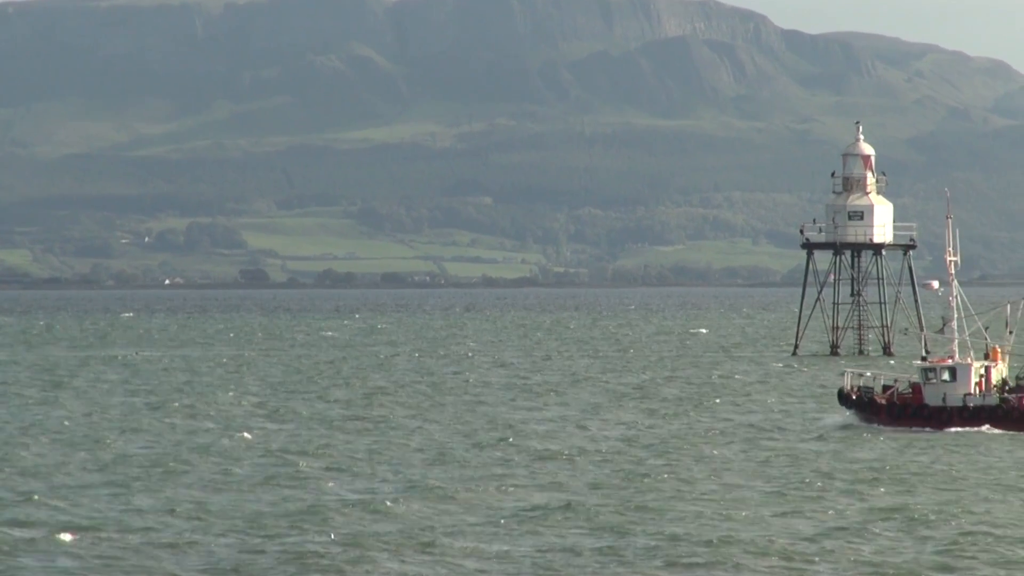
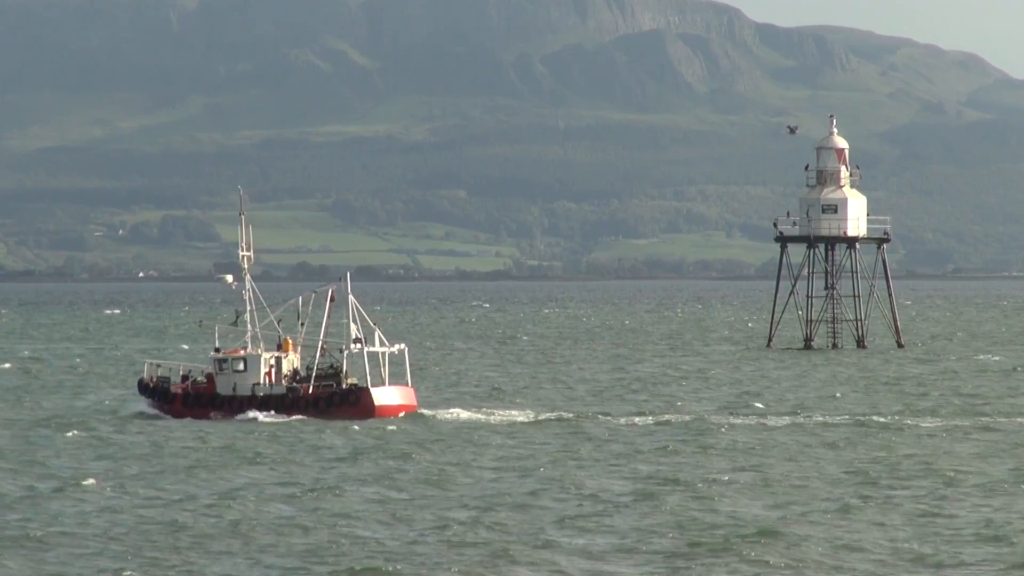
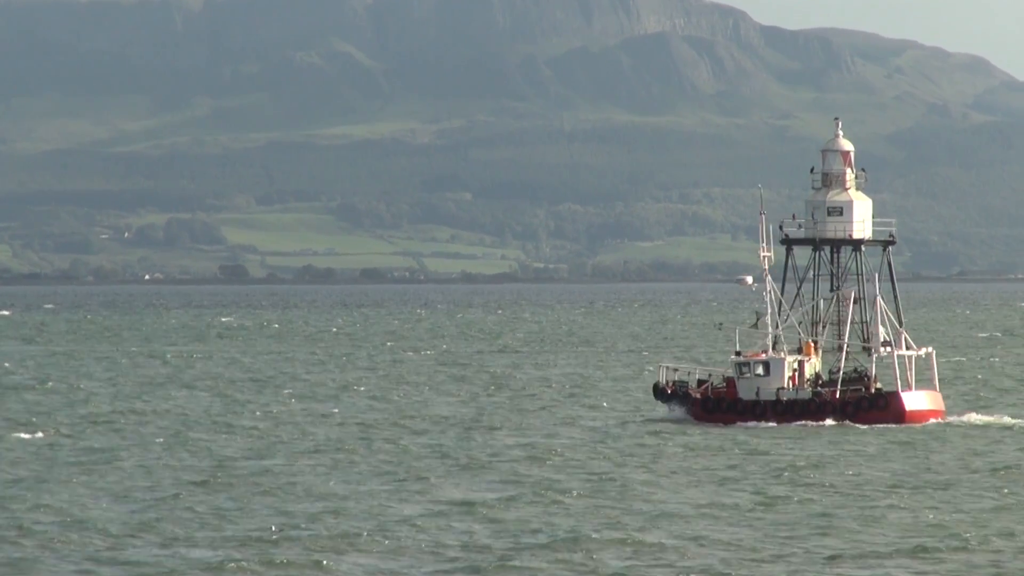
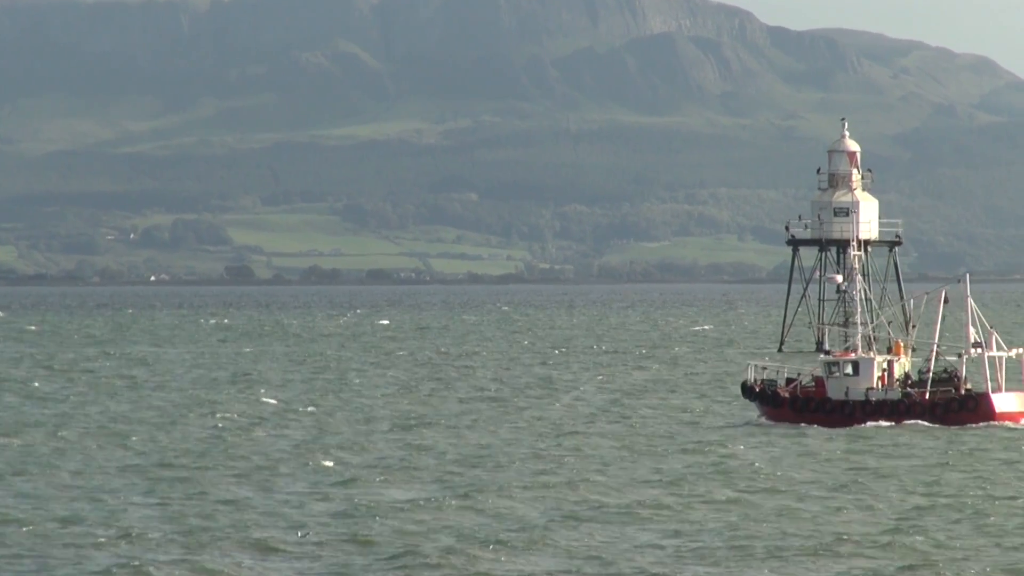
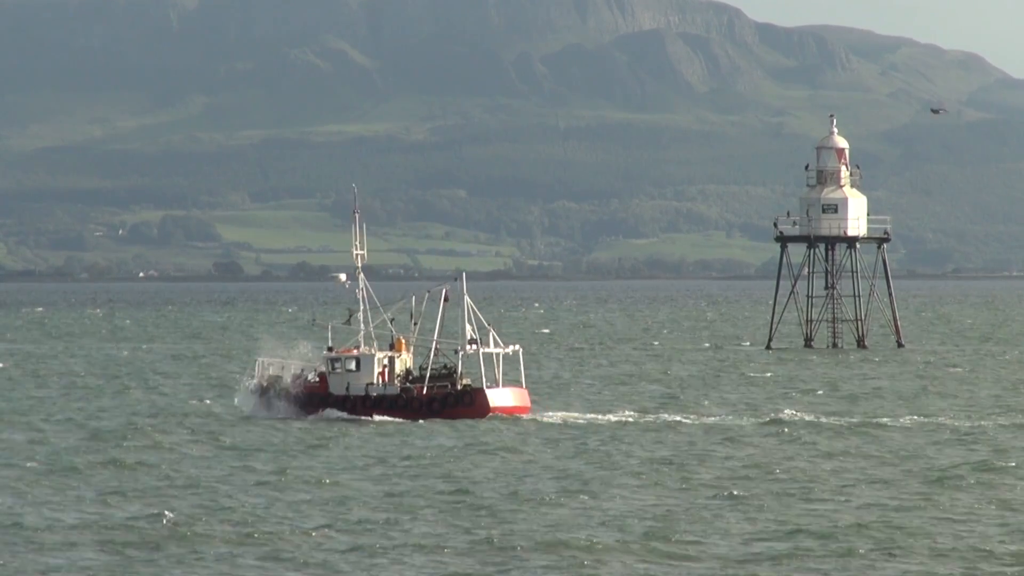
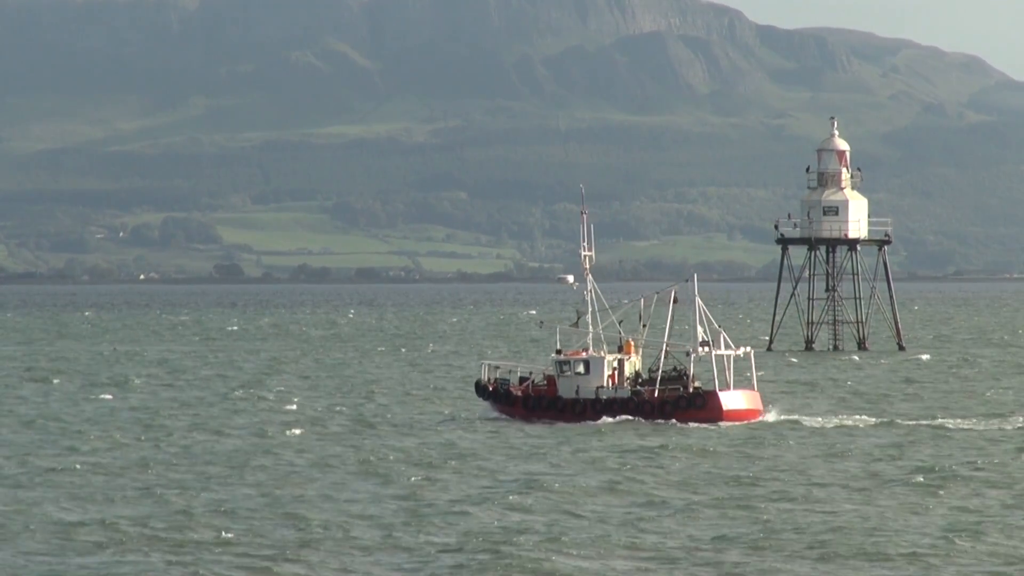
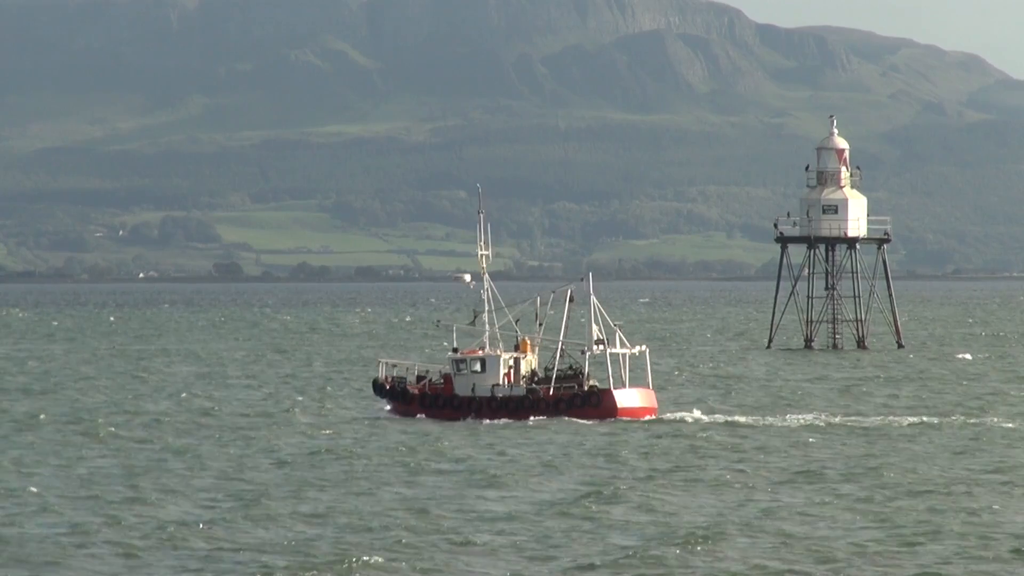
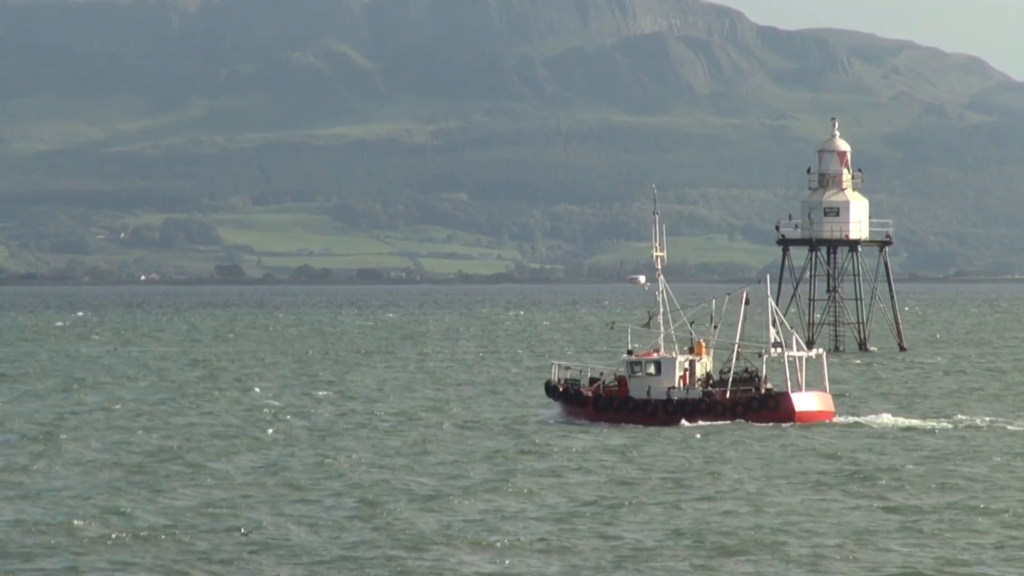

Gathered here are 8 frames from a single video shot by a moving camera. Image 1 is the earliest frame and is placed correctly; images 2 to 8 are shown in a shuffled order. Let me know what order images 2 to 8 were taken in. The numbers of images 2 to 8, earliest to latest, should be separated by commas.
4, 3, 8, 6, 7, 5, 2
